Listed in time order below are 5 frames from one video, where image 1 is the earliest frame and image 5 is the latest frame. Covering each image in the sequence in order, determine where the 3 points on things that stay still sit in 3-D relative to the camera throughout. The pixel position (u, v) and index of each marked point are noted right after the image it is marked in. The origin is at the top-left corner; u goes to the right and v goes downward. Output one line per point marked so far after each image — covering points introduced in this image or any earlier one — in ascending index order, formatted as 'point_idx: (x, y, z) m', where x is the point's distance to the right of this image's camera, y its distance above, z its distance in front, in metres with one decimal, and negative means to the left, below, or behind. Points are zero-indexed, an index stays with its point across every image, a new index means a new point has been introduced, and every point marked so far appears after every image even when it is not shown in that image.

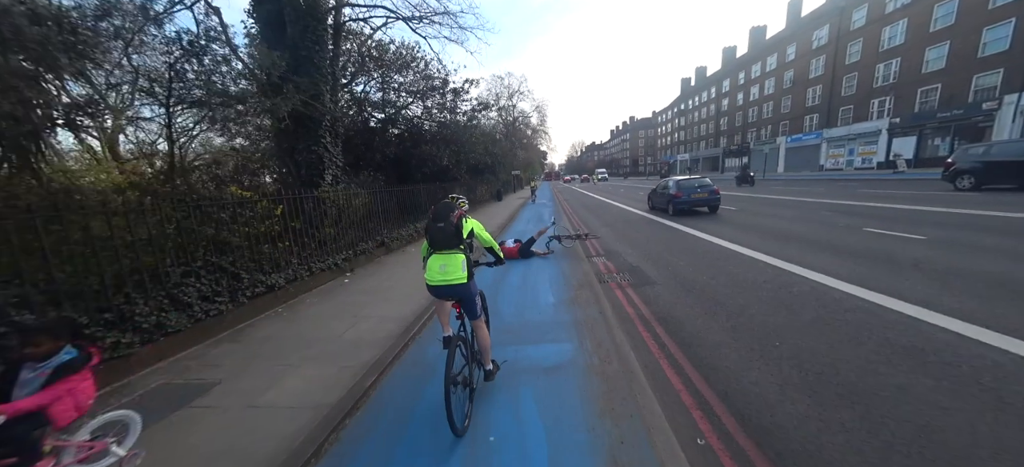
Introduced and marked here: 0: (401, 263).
0: (-2.6, -0.7, +7.4) m
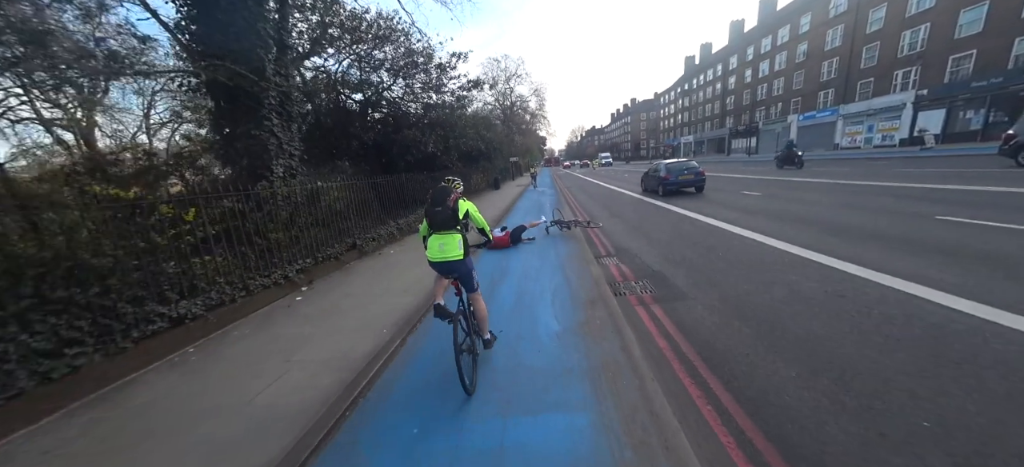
0: (-2.7, -0.7, +6.2) m
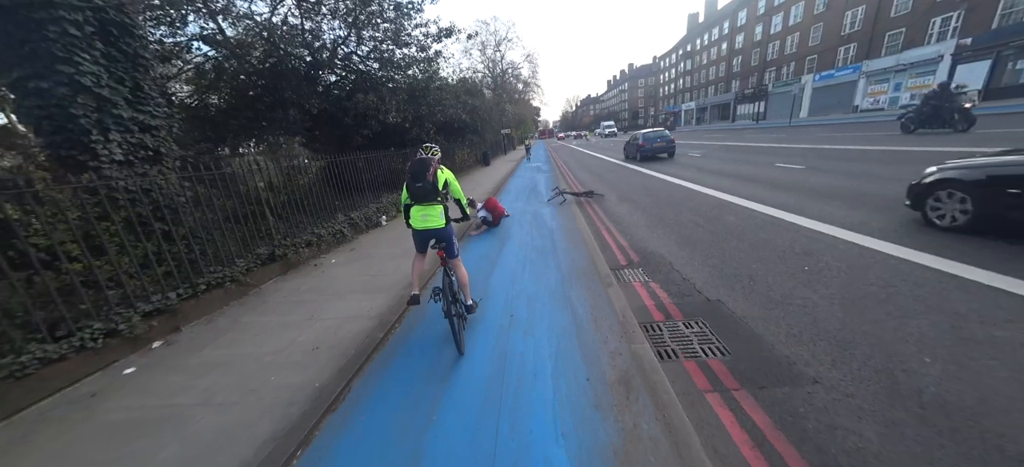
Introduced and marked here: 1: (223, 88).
0: (-2.9, -0.9, +4.3) m
1: (-7.0, +3.5, +7.8) m
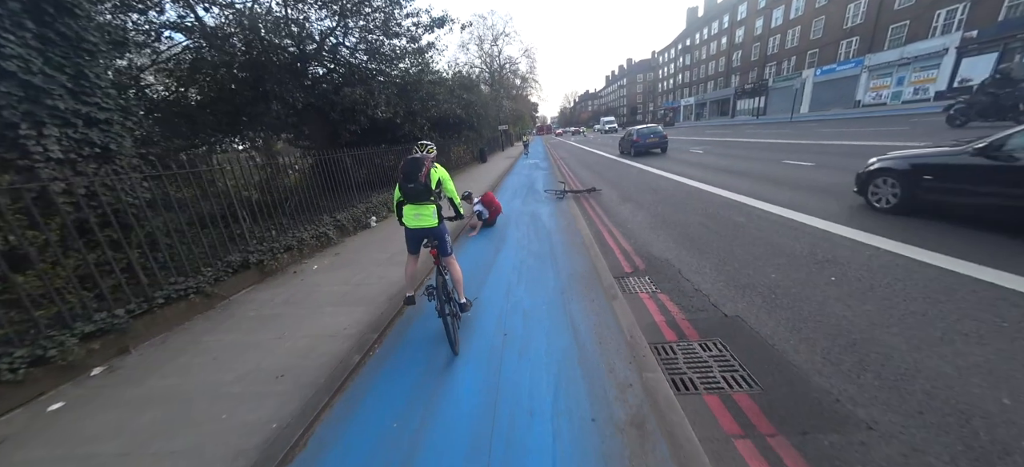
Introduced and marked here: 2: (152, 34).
0: (-3.0, -0.9, +3.9) m
1: (-7.1, +3.5, +7.3) m
2: (-7.6, +4.2, +6.8) m
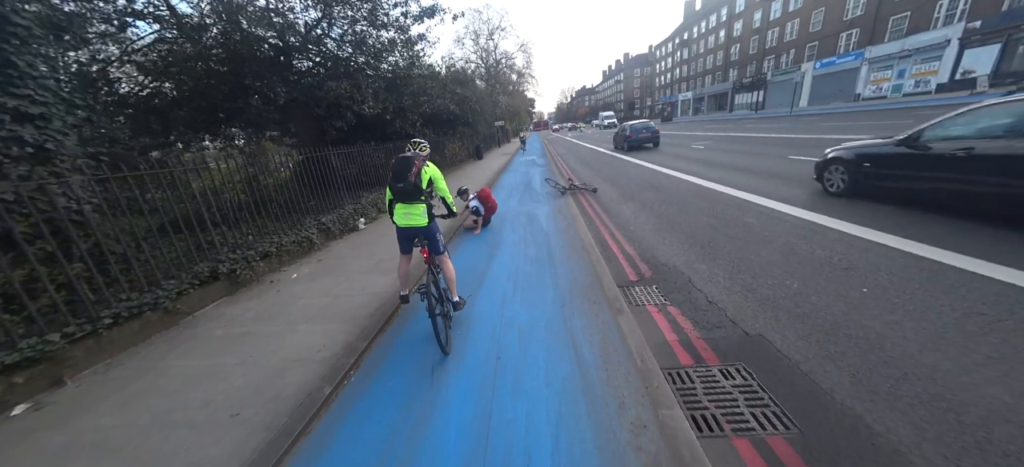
0: (-3.1, -1.1, +3.5) m
1: (-7.2, +3.4, +6.8) m
2: (-7.7, +4.1, +6.3) m
